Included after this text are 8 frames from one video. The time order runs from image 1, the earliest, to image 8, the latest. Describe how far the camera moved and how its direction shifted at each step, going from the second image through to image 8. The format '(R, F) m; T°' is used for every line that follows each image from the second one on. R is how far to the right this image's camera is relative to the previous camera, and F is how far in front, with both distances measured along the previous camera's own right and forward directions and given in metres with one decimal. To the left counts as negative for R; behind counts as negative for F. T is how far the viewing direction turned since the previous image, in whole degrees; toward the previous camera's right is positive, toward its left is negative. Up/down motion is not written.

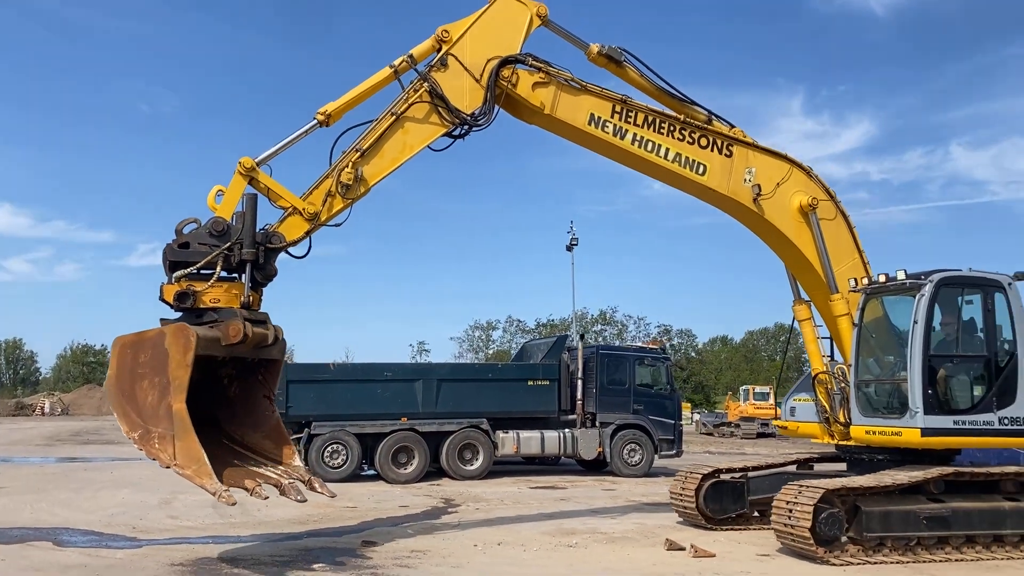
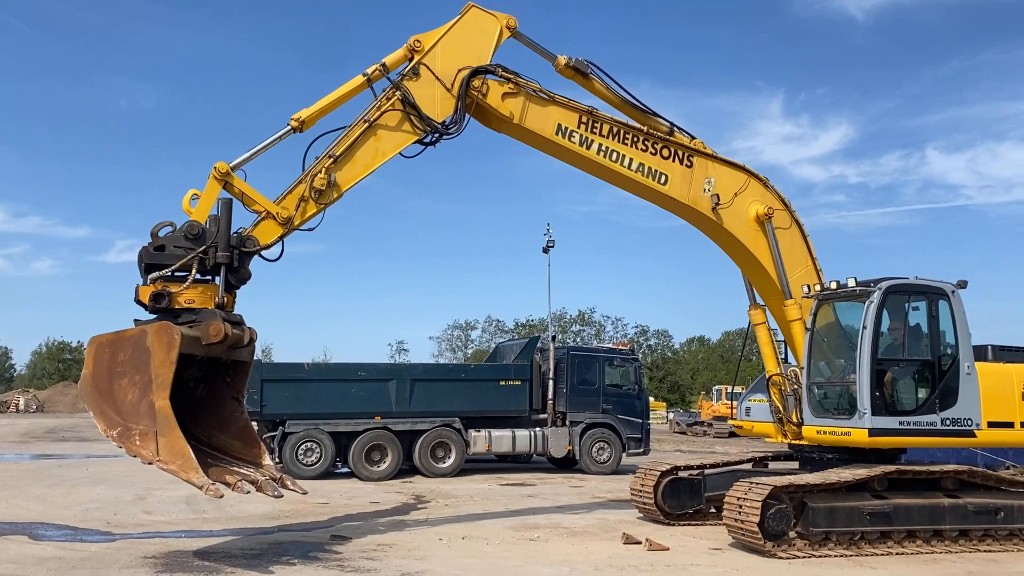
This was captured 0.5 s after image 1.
(+0.1, -0.3) m; +1°
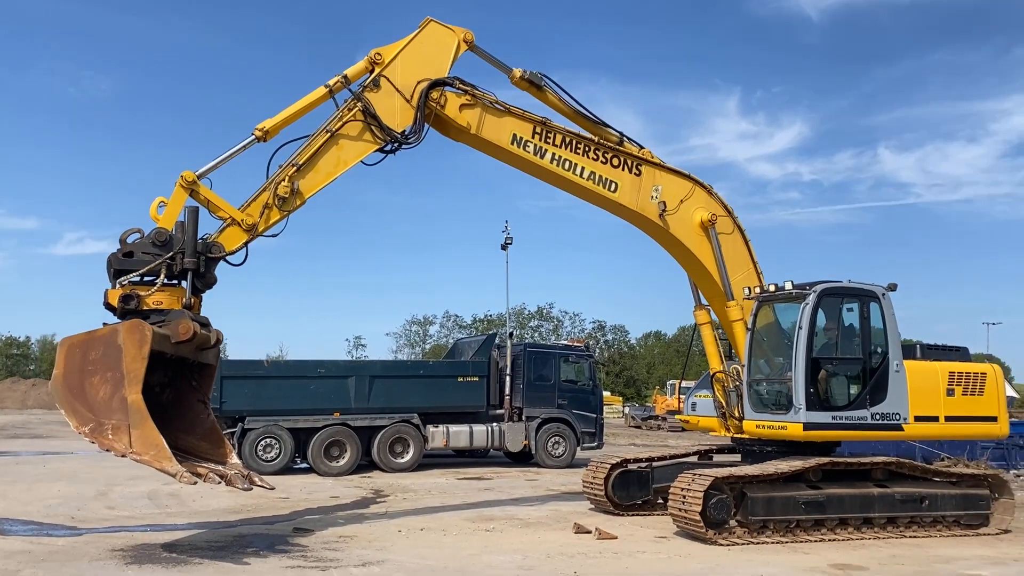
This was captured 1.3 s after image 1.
(0.0, -0.4) m; +3°
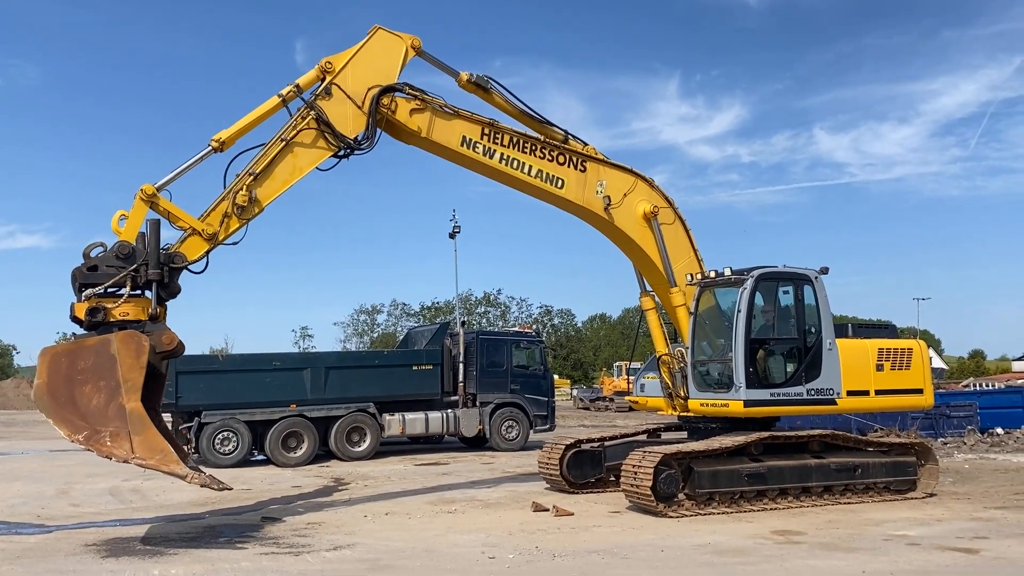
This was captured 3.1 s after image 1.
(-0.1, -0.4) m; +4°
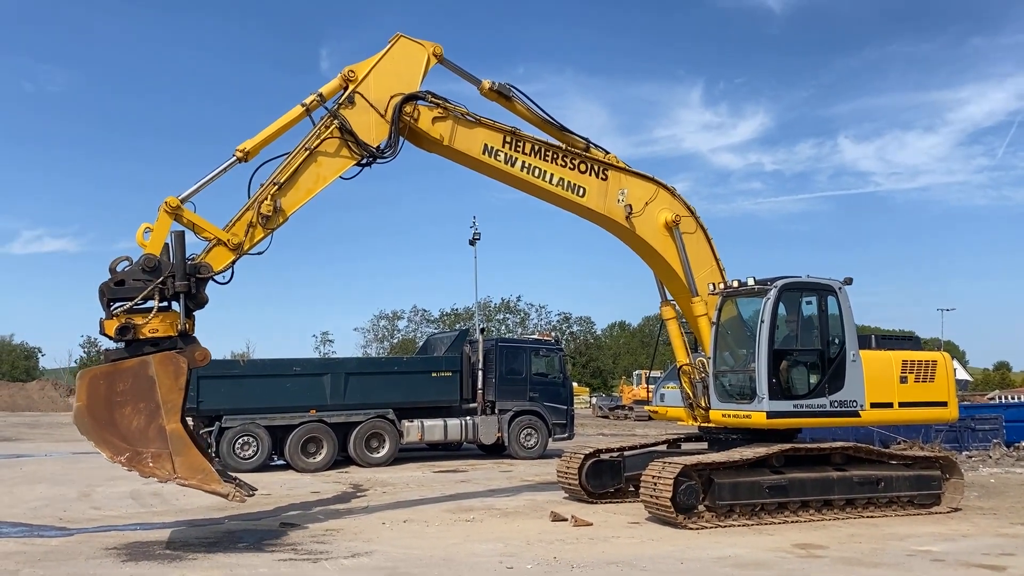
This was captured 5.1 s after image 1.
(0.0, 0.0) m; -1°
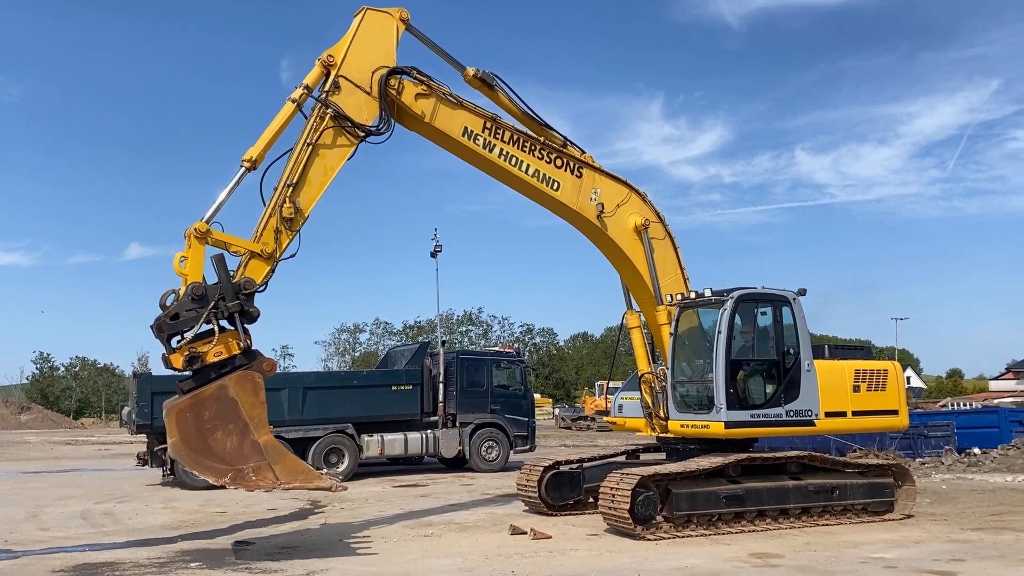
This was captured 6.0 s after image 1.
(+0.1, 0.0) m; +2°
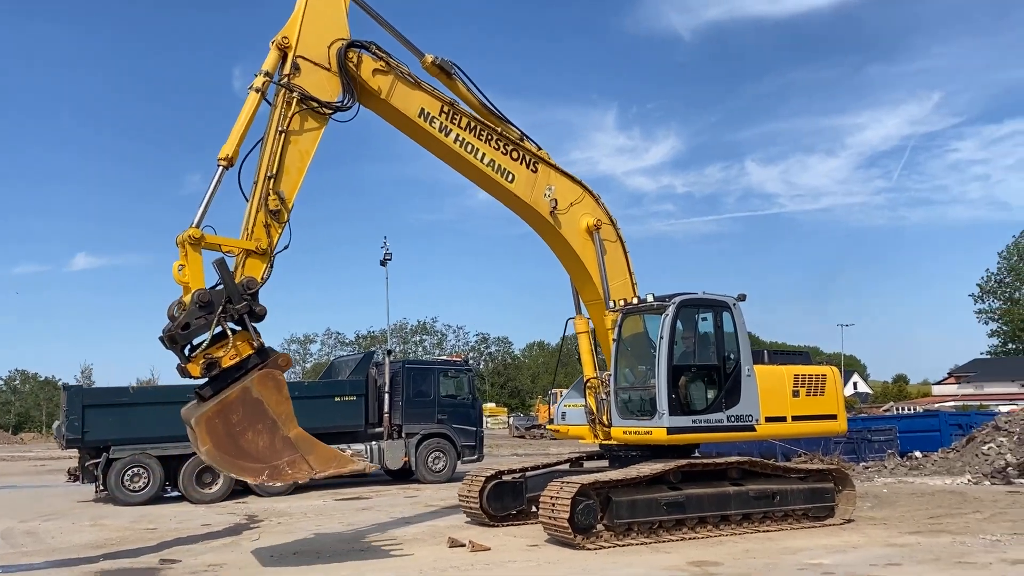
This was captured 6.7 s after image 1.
(+0.2, +0.2) m; +3°
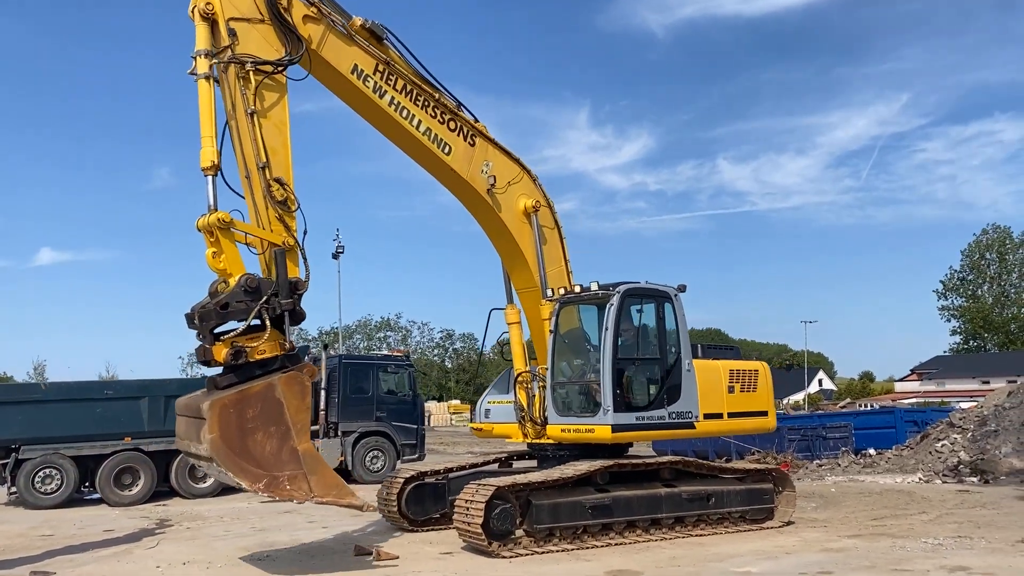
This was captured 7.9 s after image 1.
(+0.6, +0.7) m; +2°
